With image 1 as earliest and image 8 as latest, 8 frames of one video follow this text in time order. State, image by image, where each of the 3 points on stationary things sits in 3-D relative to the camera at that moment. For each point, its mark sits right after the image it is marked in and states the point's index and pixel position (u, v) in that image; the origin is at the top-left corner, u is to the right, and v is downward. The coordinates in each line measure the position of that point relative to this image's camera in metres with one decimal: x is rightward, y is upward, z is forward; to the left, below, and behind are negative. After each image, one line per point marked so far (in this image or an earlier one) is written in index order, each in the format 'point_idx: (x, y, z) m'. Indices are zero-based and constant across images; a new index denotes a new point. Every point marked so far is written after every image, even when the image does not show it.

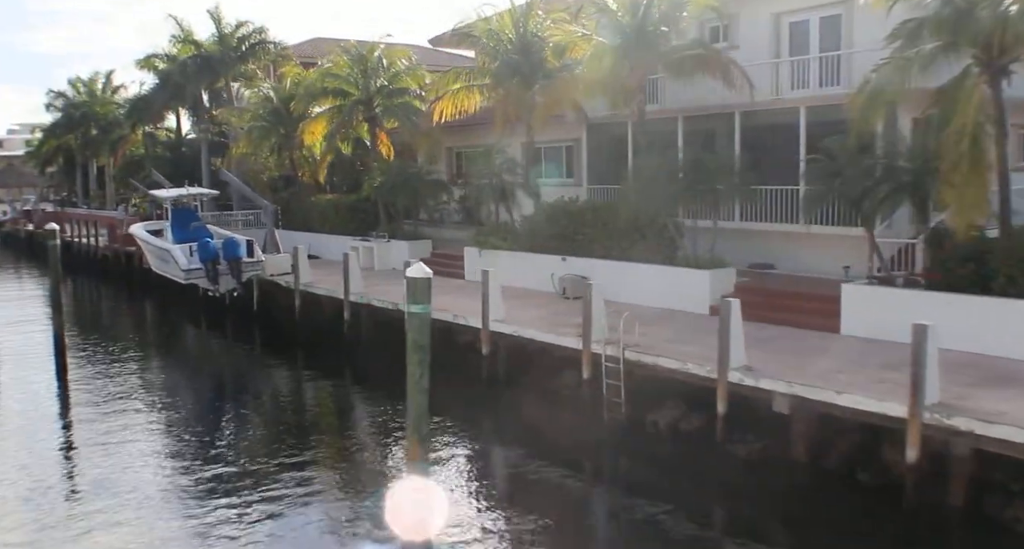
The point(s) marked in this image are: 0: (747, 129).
0: (+5.1, +3.1, +18.2) m
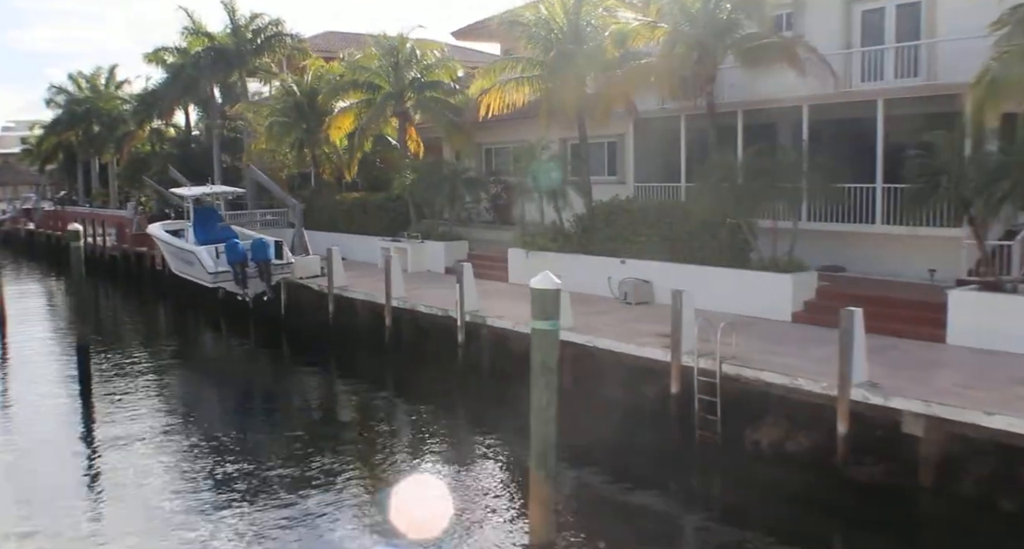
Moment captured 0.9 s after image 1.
0: (+6.2, +3.1, +17.2) m
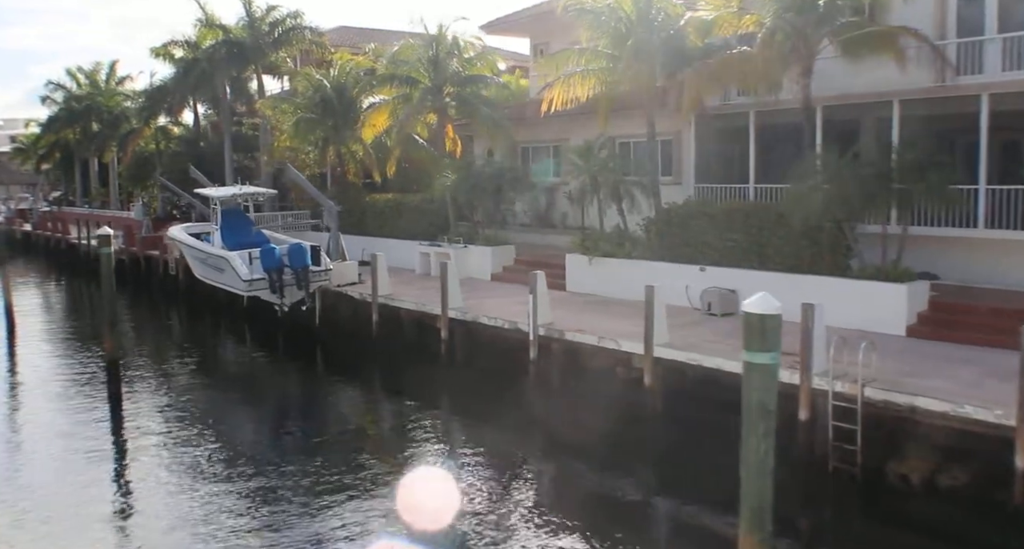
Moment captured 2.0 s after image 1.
0: (+7.4, +2.9, +16.0) m
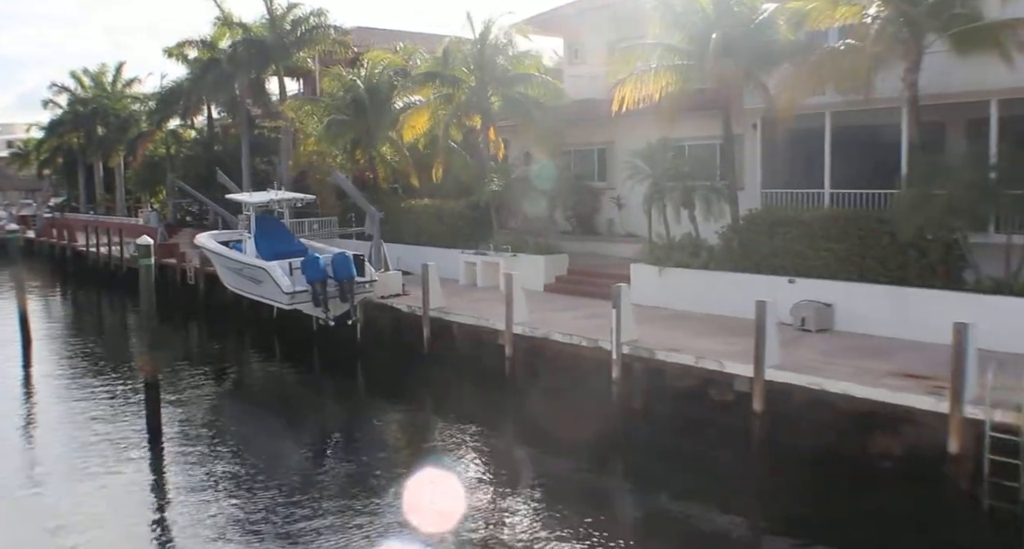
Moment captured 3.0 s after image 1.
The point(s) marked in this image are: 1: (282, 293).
0: (+8.7, +2.7, +14.9) m
1: (-4.6, -0.4, +16.8) m
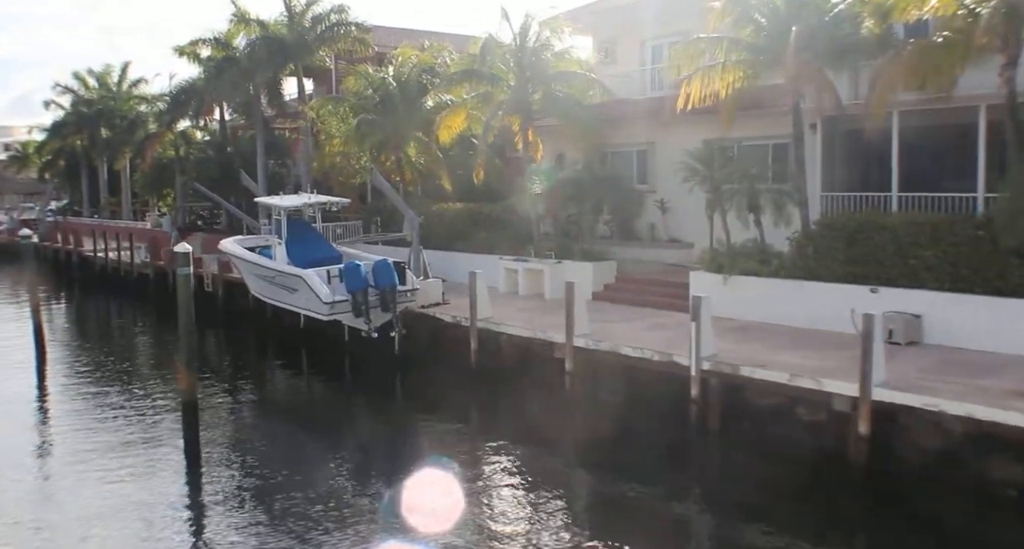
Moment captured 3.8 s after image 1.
0: (+9.7, +2.6, +14.1) m
1: (-3.6, -0.5, +15.9) m
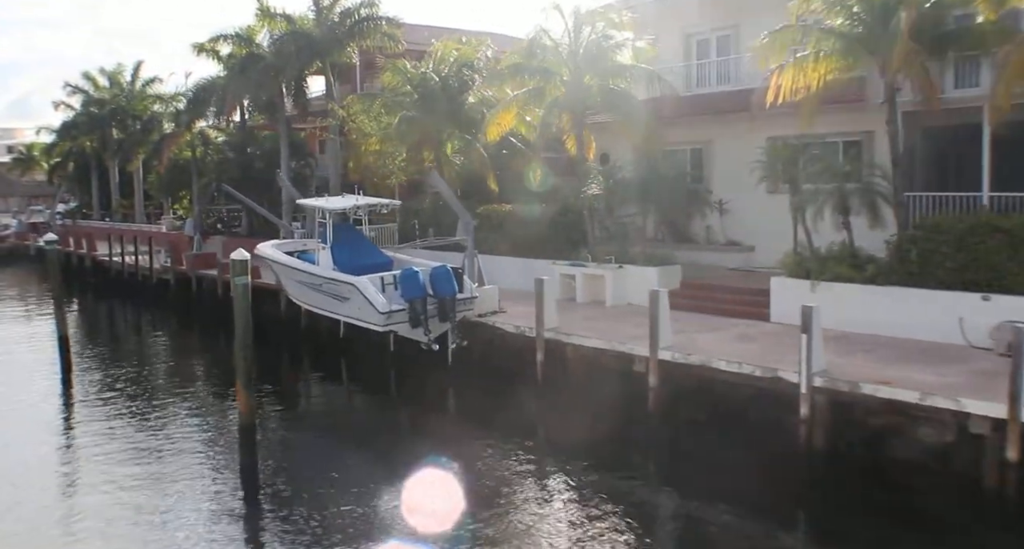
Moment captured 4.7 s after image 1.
0: (+10.9, +2.5, +13.1) m
1: (-2.4, -0.6, +14.8) m
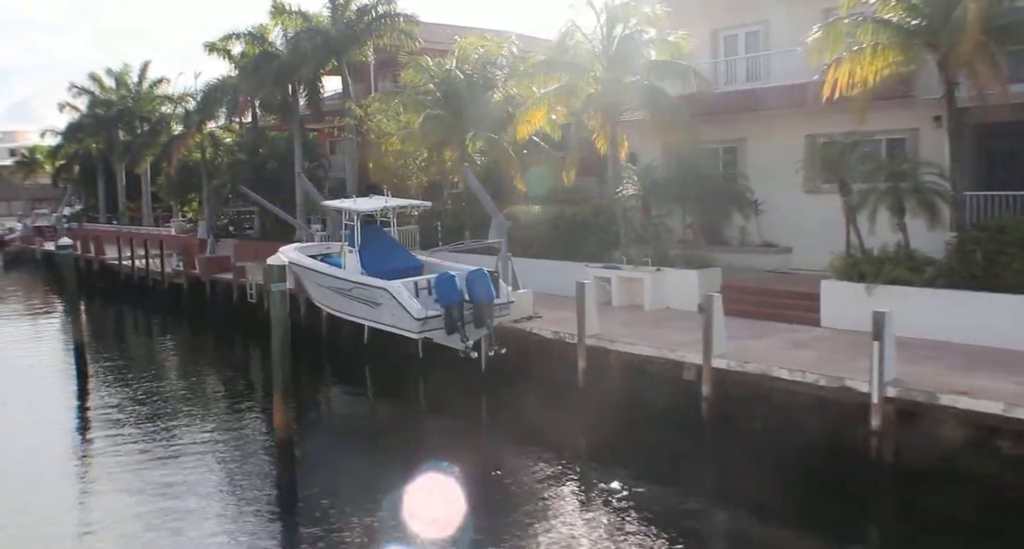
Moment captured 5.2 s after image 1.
0: (+11.5, +2.5, +12.5) m
1: (-1.7, -0.7, +14.2) m
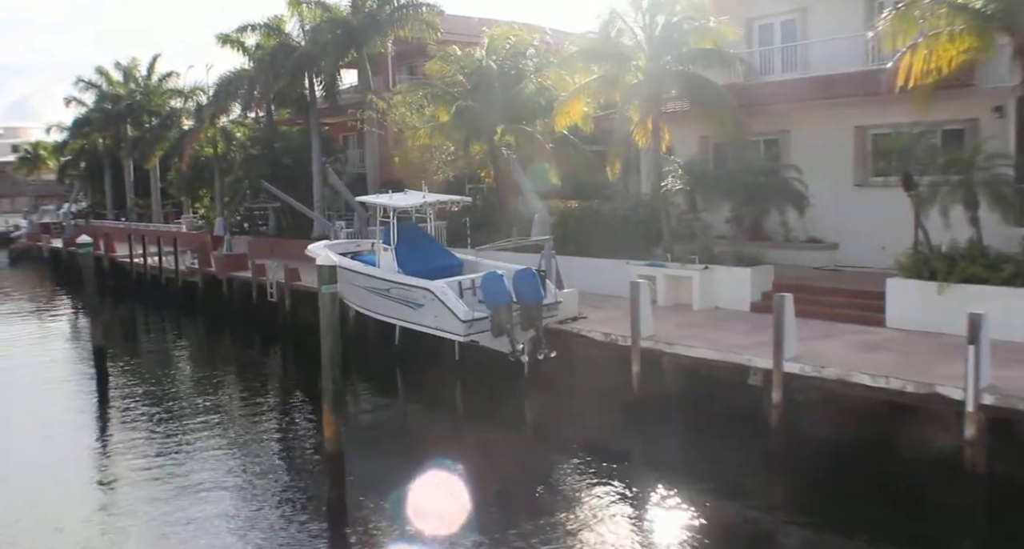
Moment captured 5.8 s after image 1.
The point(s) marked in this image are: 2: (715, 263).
0: (+12.3, +2.5, +11.8) m
1: (-0.9, -0.7, +13.5) m
2: (+3.9, +0.2, +16.3) m
